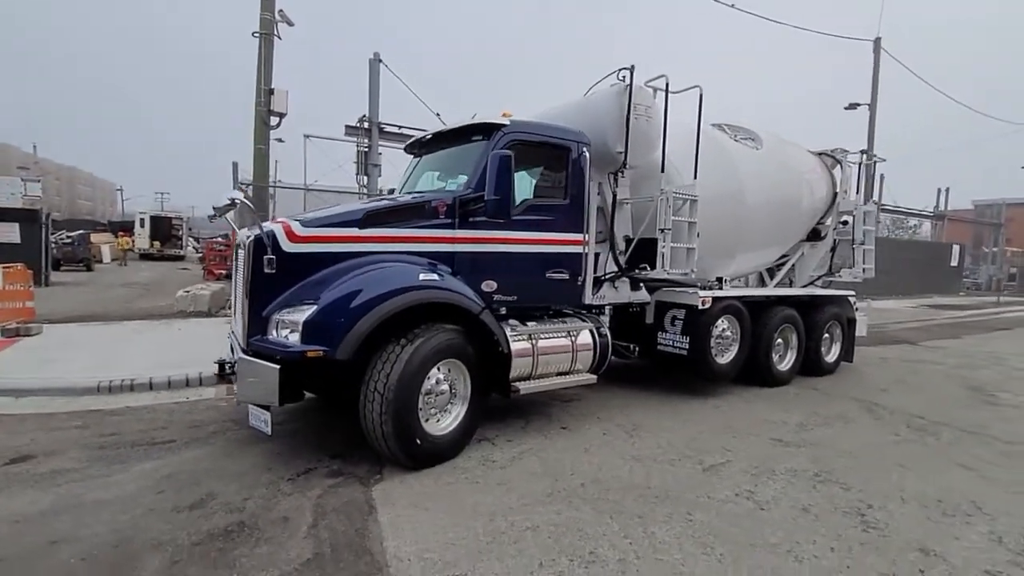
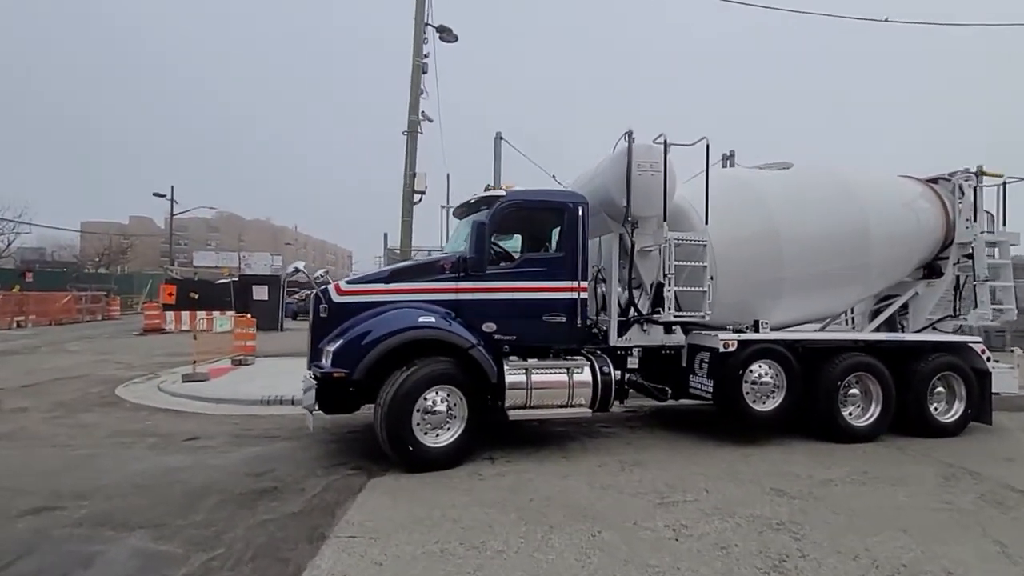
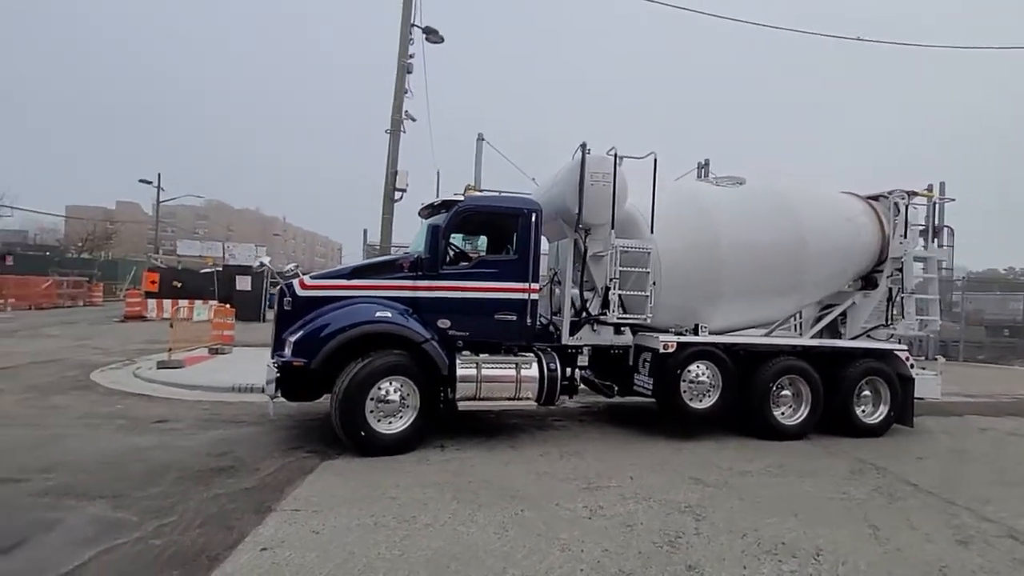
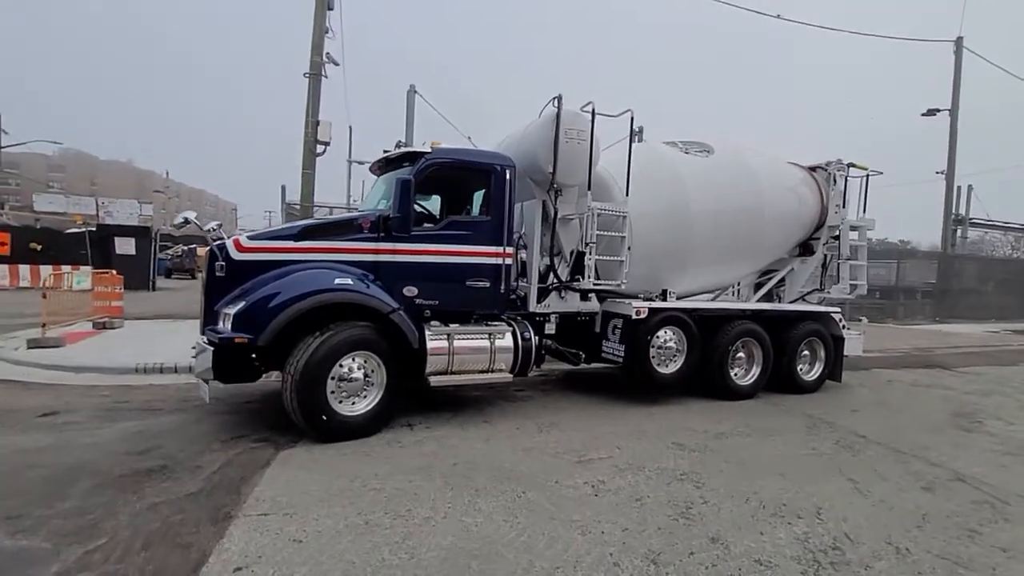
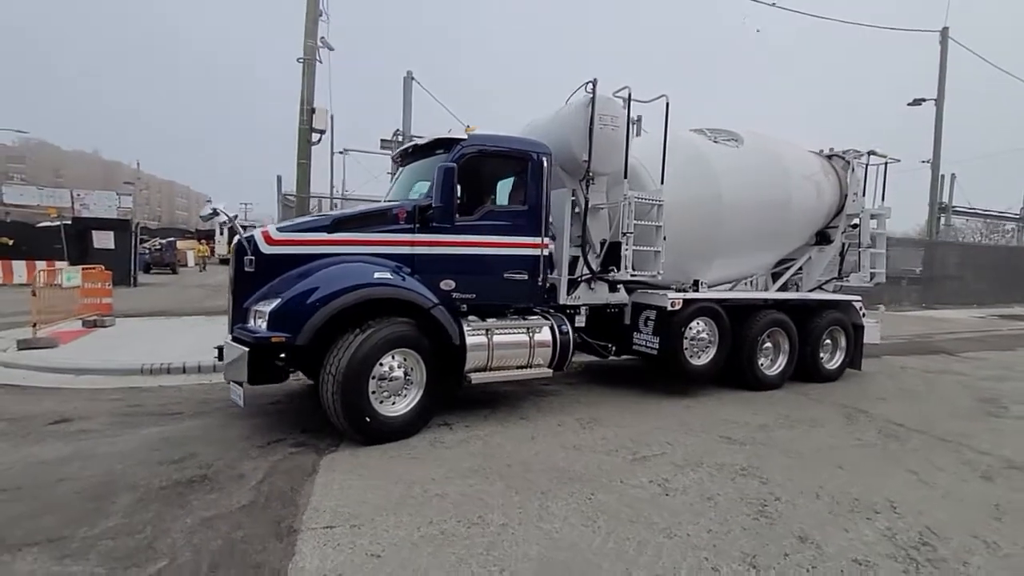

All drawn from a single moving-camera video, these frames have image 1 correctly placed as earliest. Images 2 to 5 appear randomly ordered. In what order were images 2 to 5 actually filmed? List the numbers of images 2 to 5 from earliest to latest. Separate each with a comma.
5, 4, 3, 2
